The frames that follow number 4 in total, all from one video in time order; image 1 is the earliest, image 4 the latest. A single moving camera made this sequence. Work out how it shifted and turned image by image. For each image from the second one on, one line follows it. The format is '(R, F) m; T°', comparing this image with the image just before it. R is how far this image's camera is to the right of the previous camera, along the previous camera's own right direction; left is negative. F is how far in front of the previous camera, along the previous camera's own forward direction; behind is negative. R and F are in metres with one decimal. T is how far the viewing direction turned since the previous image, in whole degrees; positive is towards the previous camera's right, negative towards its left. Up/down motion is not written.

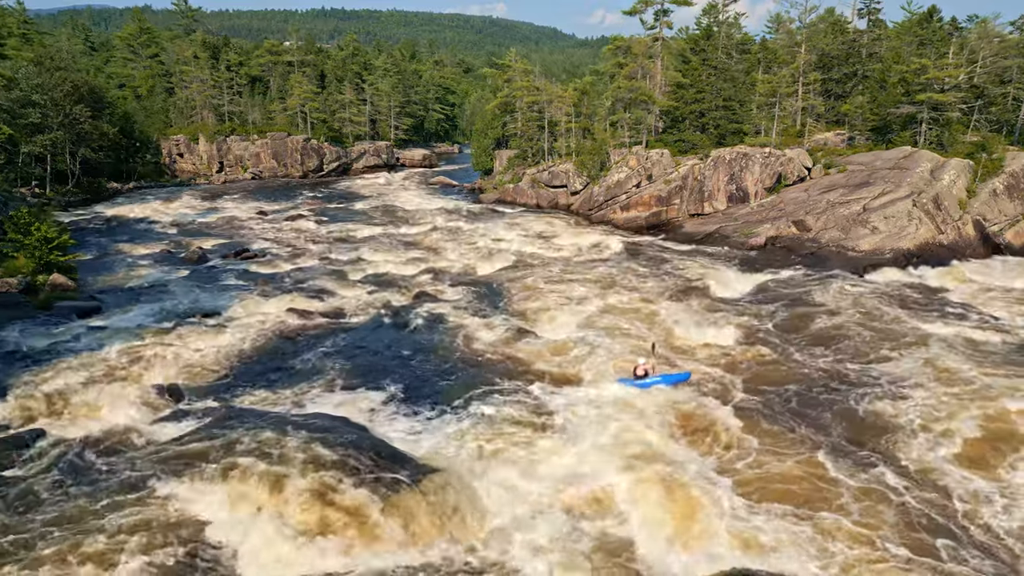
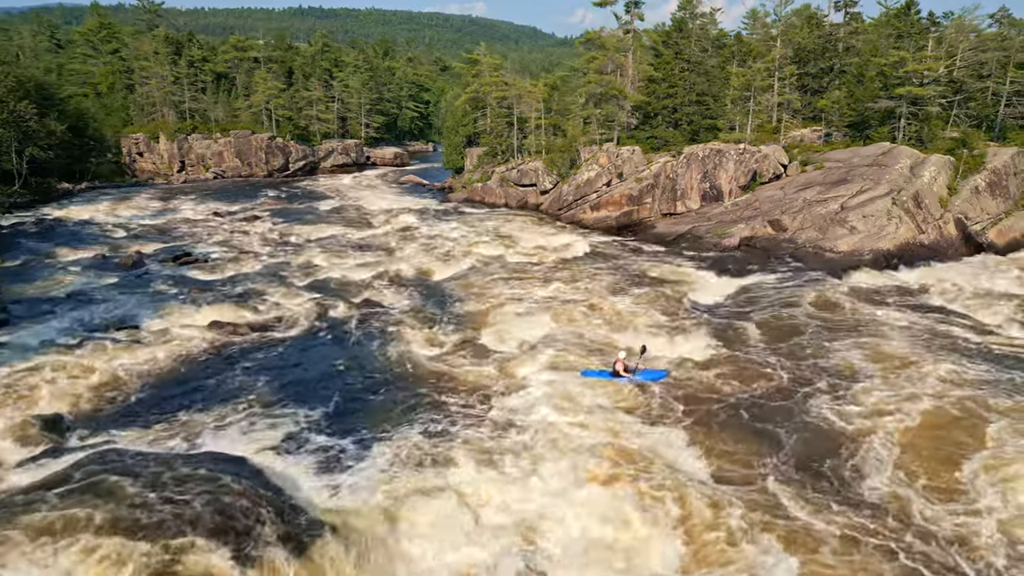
(+22.0, +11.3) m; +1°
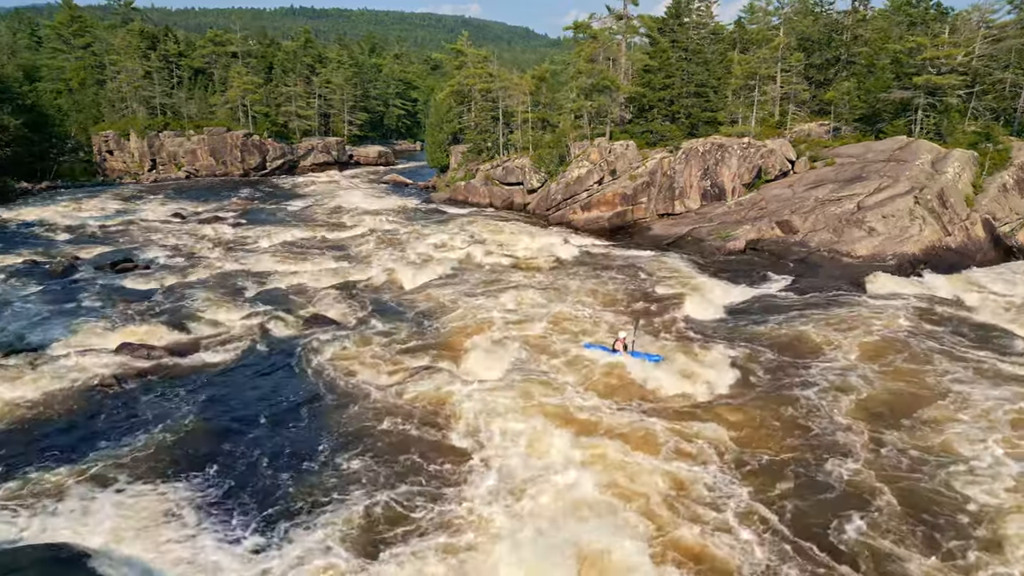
(+8.5, +13.8) m; +1°
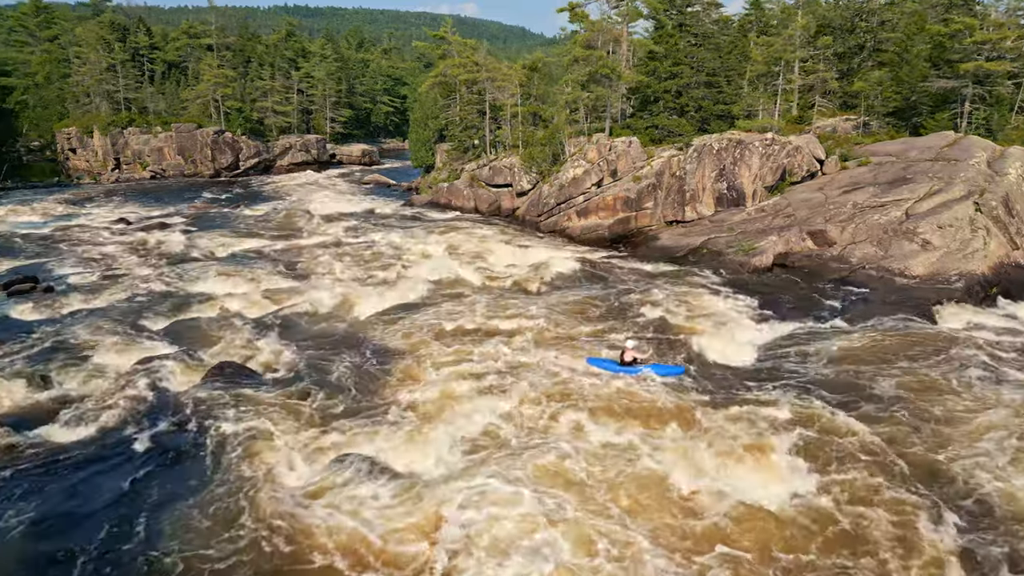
(+5.4, +17.2) m; +1°
